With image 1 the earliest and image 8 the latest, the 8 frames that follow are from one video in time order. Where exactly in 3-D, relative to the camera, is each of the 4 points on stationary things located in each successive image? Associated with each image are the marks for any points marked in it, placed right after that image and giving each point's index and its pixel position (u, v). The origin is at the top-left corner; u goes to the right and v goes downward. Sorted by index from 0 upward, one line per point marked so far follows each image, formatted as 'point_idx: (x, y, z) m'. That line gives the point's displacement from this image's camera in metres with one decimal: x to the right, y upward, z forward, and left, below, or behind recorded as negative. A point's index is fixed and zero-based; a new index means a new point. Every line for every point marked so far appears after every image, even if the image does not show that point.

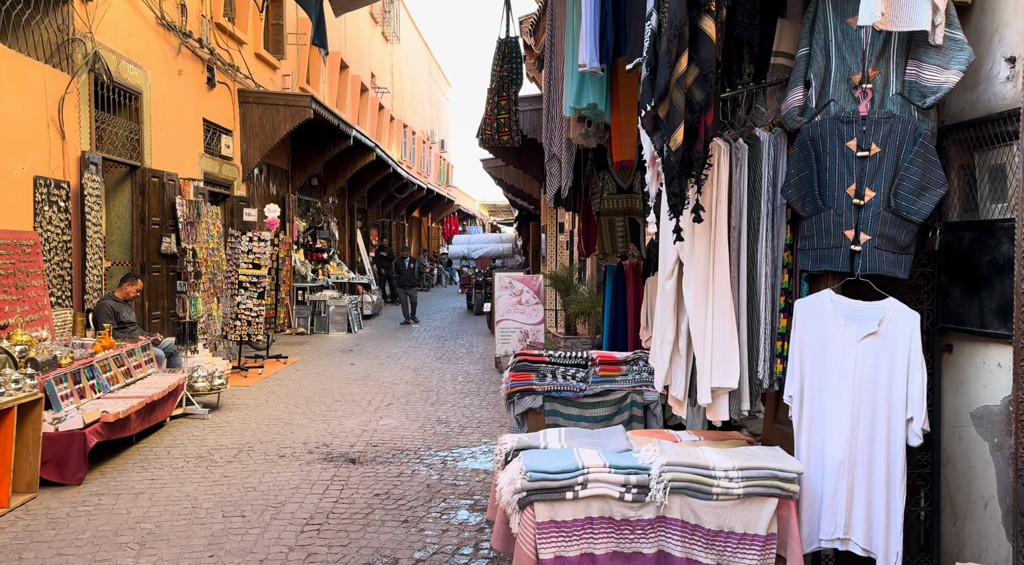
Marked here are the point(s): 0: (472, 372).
0: (-0.5, -1.1, +10.4) m
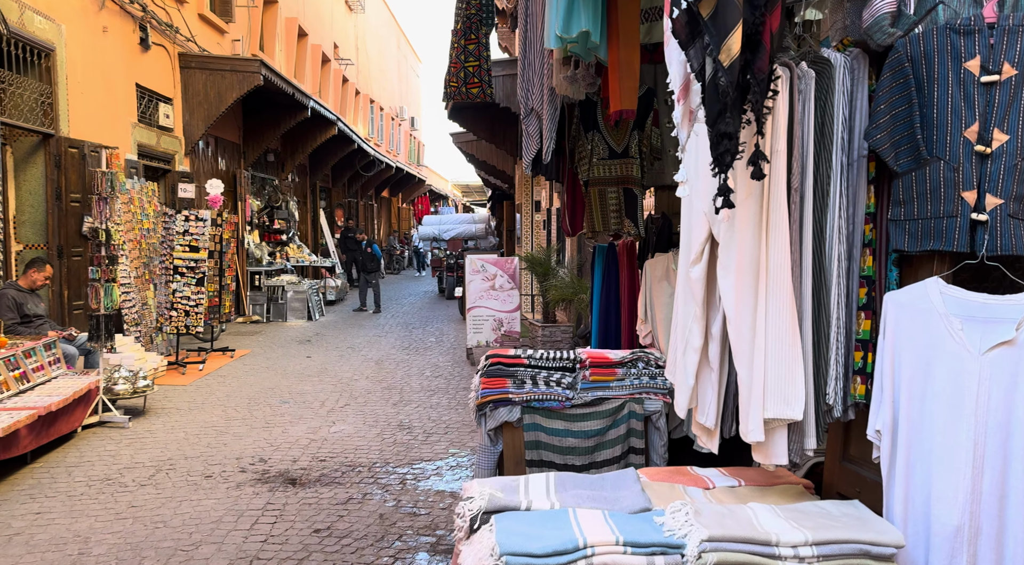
0: (-0.8, -0.9, +9.4) m
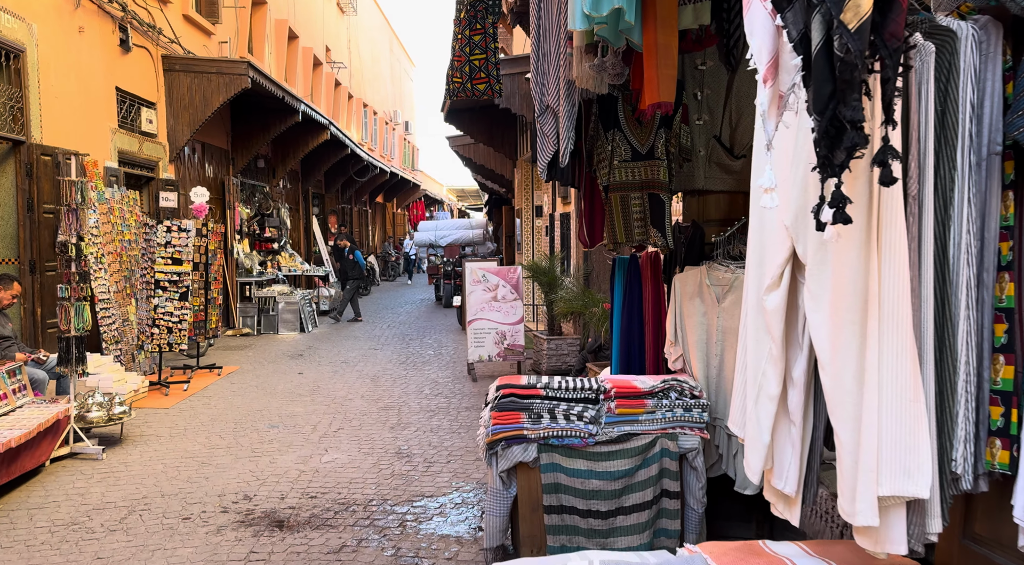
0: (-0.7, -1.0, +8.9) m
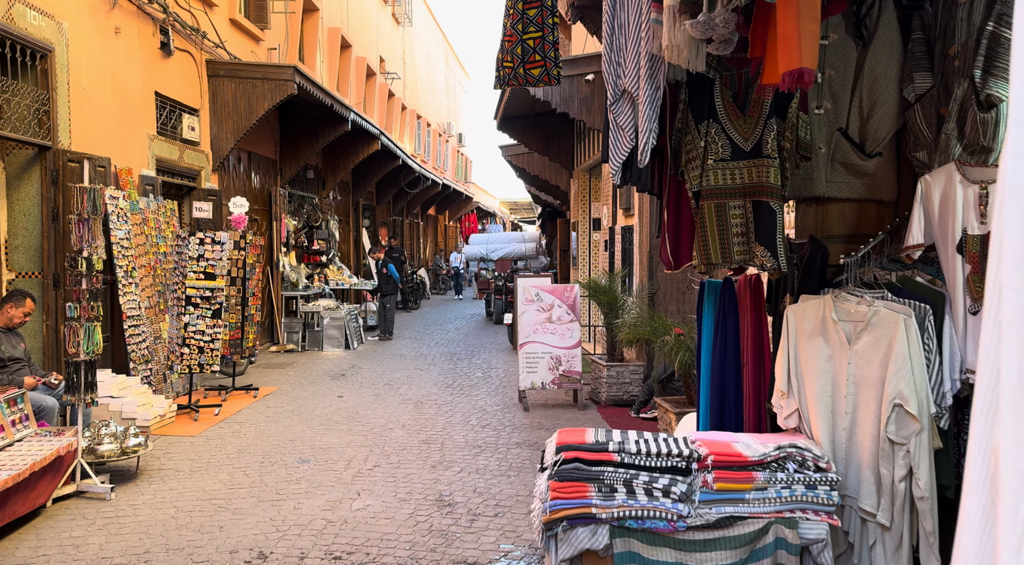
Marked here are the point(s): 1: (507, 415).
0: (-0.2, -1.2, +8.1) m
1: (0.0, -1.2, +7.8) m
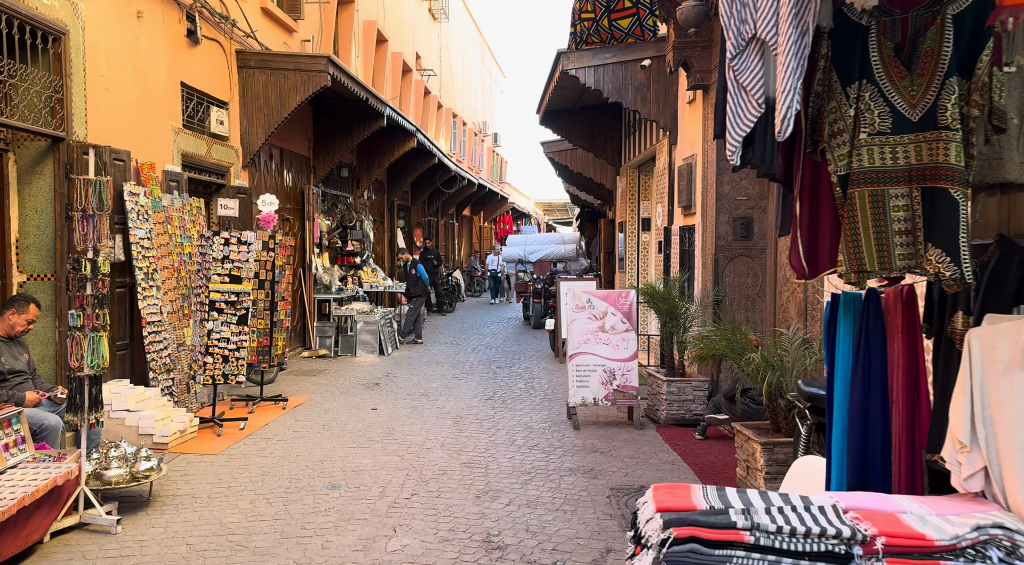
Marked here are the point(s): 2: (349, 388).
0: (+0.2, -1.2, +7.4) m
1: (+0.4, -1.2, +7.1) m
2: (-1.8, -1.2, +9.7) m
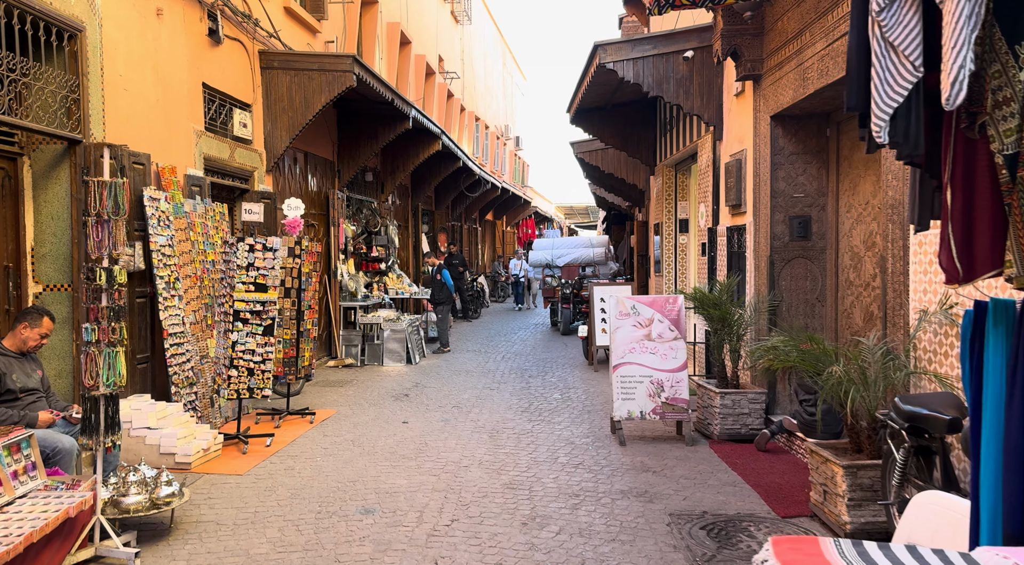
0: (+0.5, -1.3, +7.0) m
1: (+0.7, -1.3, +6.6) m
2: (-1.4, -1.2, +9.3) m
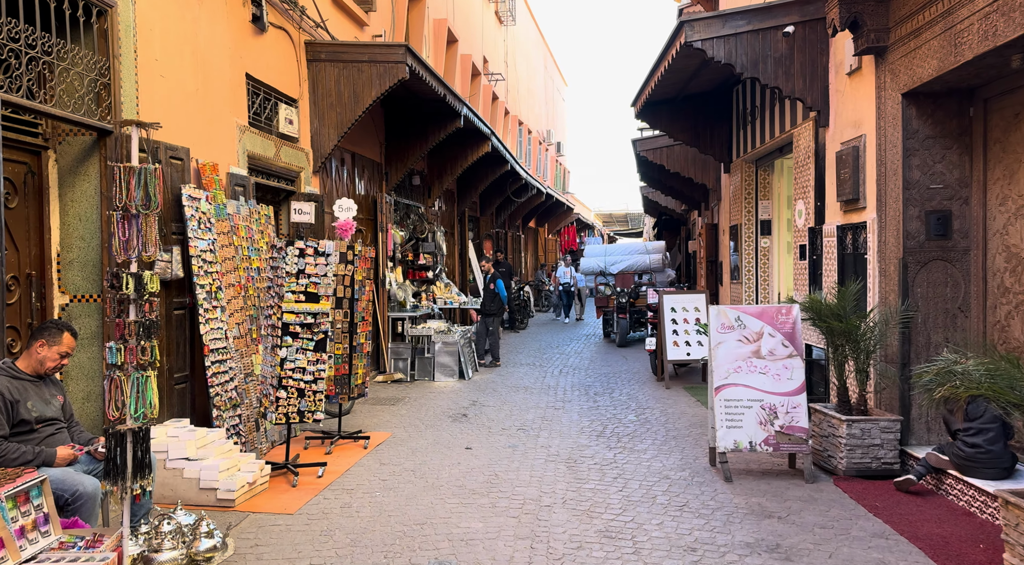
0: (+1.1, -1.3, +6.1) m
1: (+1.3, -1.3, +5.7) m
2: (-0.7, -1.3, +8.4) m
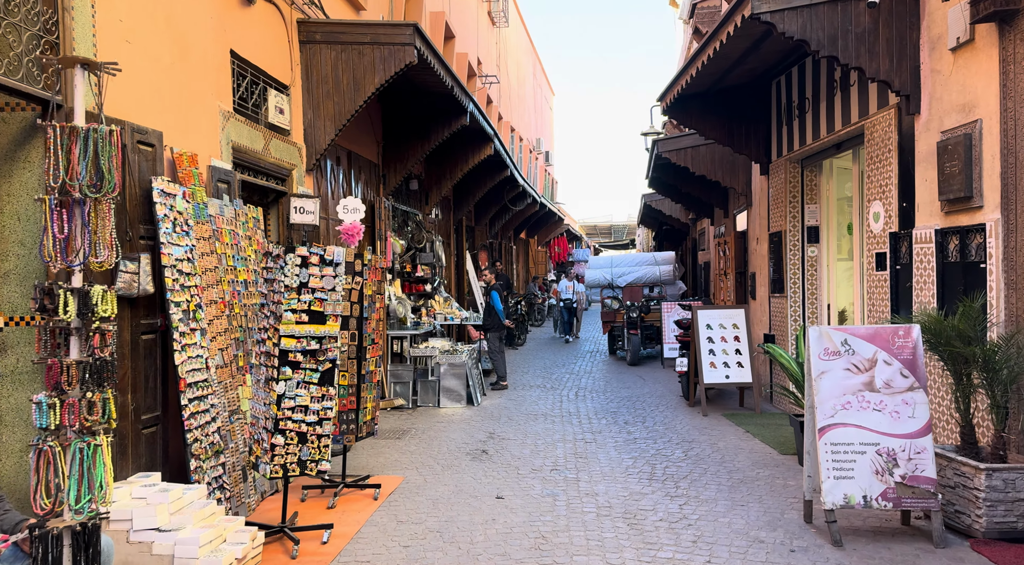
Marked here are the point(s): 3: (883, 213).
0: (+1.4, -1.4, +4.9) m
1: (+1.6, -1.4, +4.6) m
2: (-0.5, -1.5, +7.2) m
3: (+2.9, +0.5, +6.8) m
